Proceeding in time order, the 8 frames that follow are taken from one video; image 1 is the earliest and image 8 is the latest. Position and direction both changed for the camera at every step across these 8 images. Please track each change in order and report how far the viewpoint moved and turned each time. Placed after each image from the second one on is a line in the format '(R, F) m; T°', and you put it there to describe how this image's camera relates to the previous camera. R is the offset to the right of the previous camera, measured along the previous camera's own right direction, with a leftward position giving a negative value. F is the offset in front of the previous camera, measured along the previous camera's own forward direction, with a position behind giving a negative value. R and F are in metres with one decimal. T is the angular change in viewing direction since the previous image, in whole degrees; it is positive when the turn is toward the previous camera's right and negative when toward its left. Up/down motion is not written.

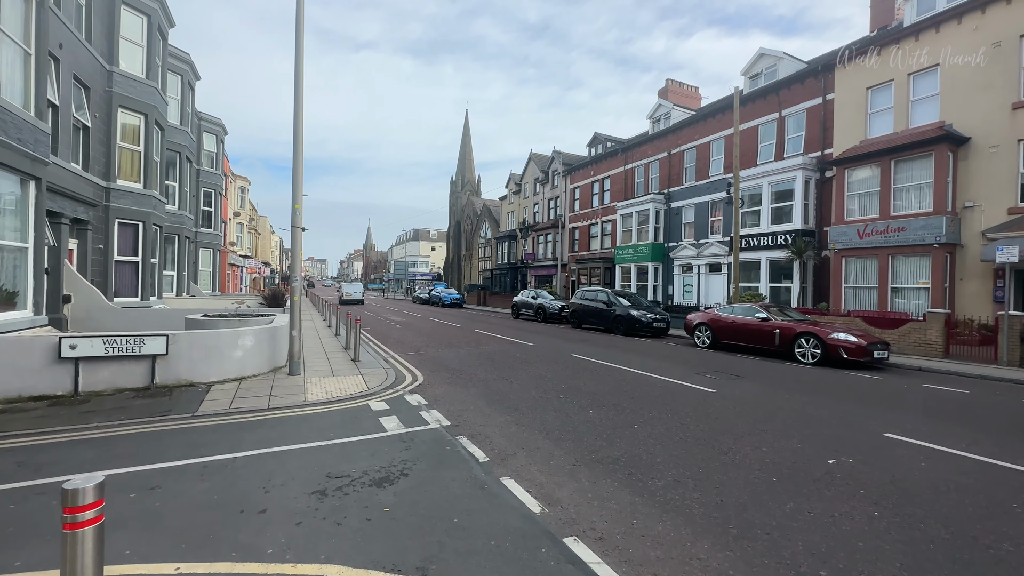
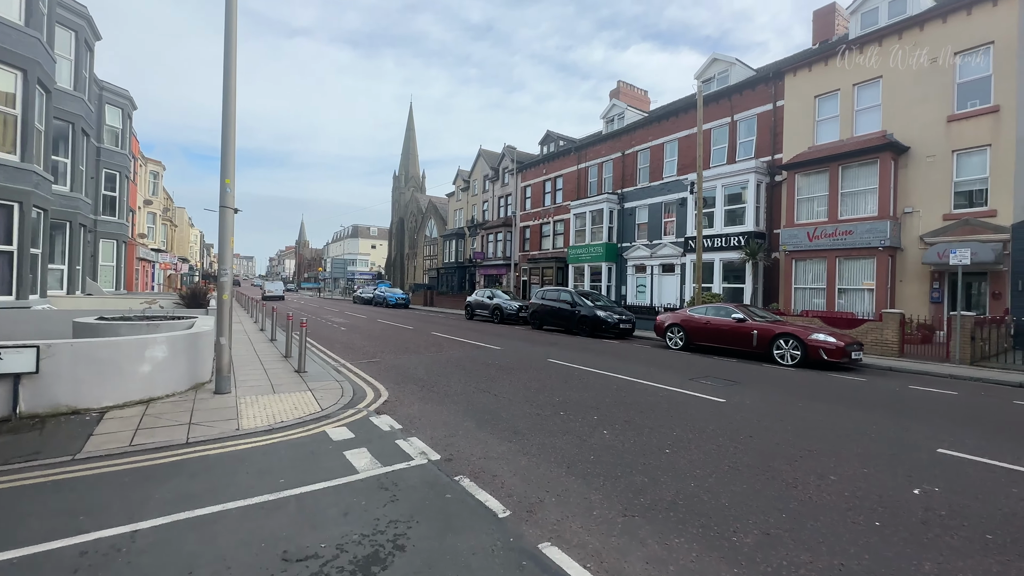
(-0.7, +1.2) m; +8°
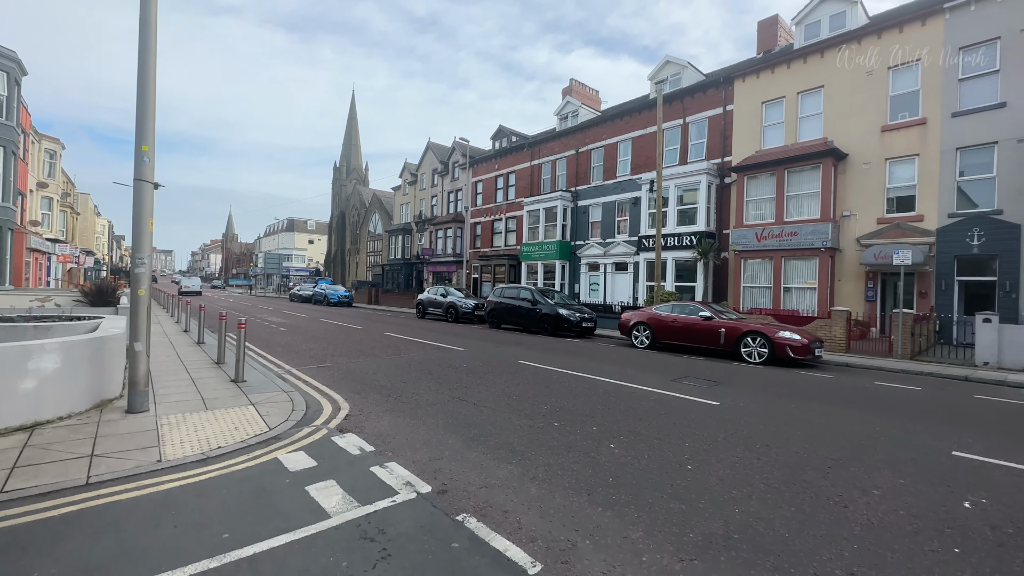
(-0.5, +0.8) m; +7°
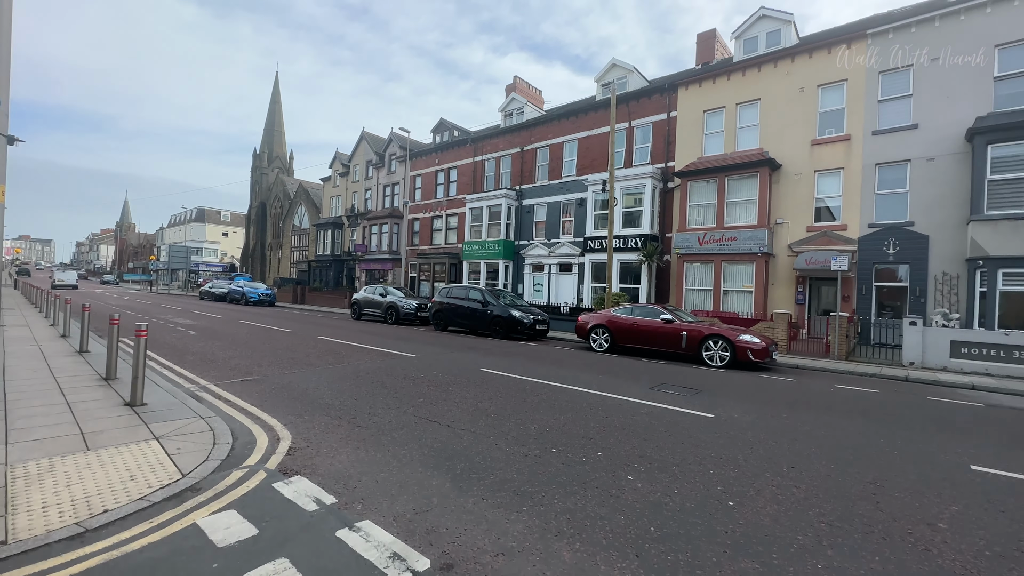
(-0.6, +0.9) m; +9°
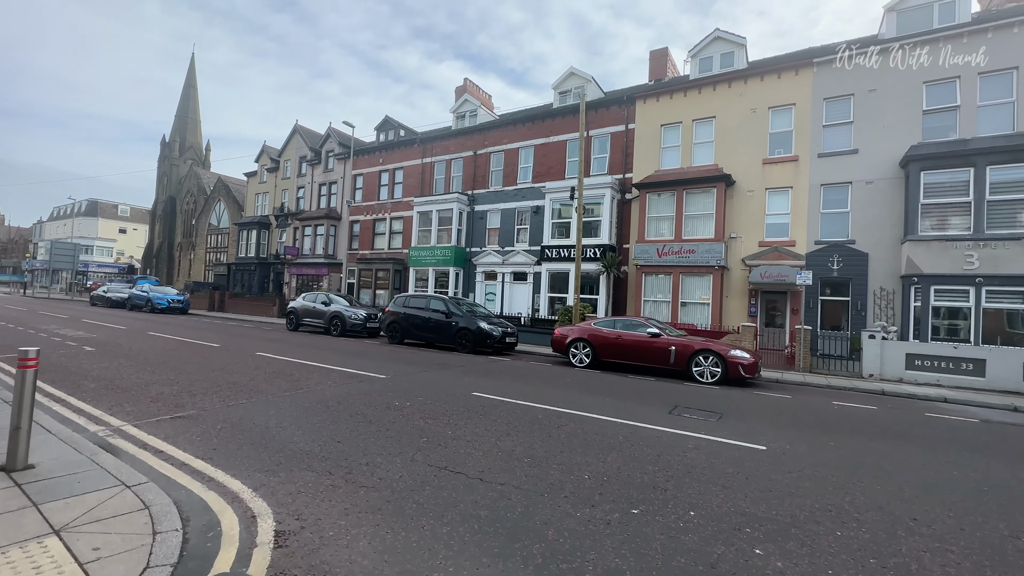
(-1.1, +1.2) m; +9°
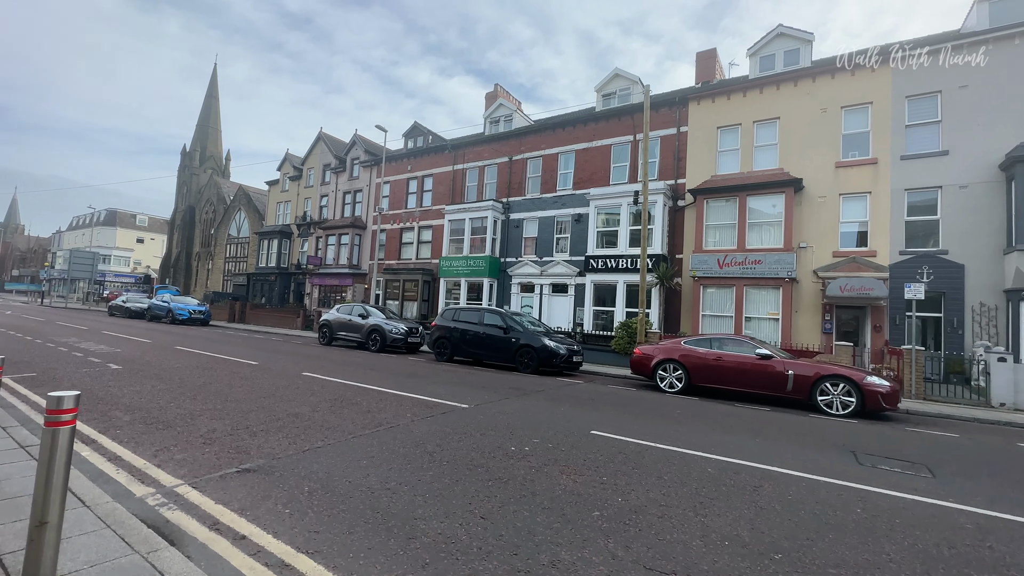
(-1.7, +1.4) m; -1°
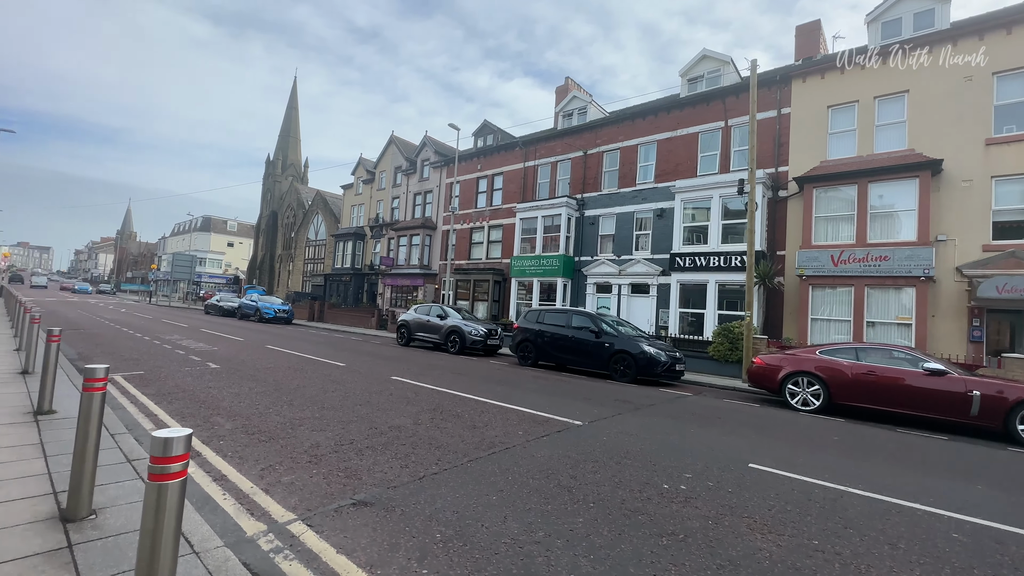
(-0.9, +0.9) m; -7°
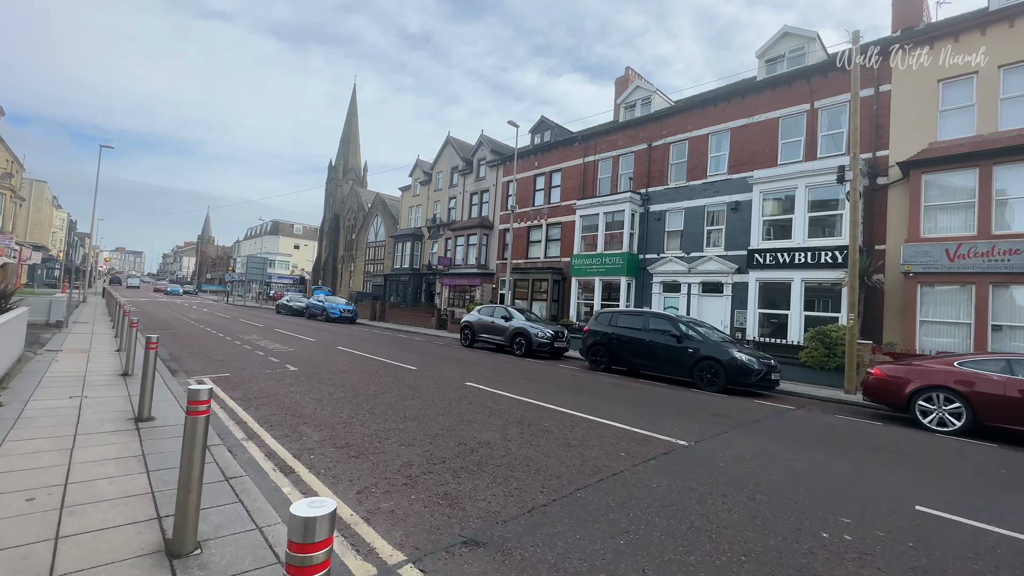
(-0.6, +0.5) m; -6°
